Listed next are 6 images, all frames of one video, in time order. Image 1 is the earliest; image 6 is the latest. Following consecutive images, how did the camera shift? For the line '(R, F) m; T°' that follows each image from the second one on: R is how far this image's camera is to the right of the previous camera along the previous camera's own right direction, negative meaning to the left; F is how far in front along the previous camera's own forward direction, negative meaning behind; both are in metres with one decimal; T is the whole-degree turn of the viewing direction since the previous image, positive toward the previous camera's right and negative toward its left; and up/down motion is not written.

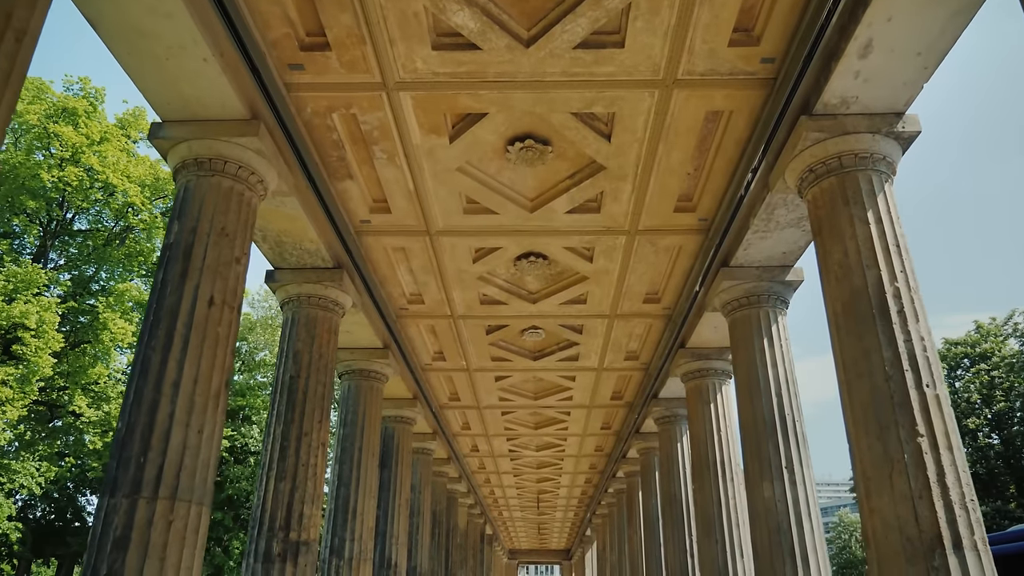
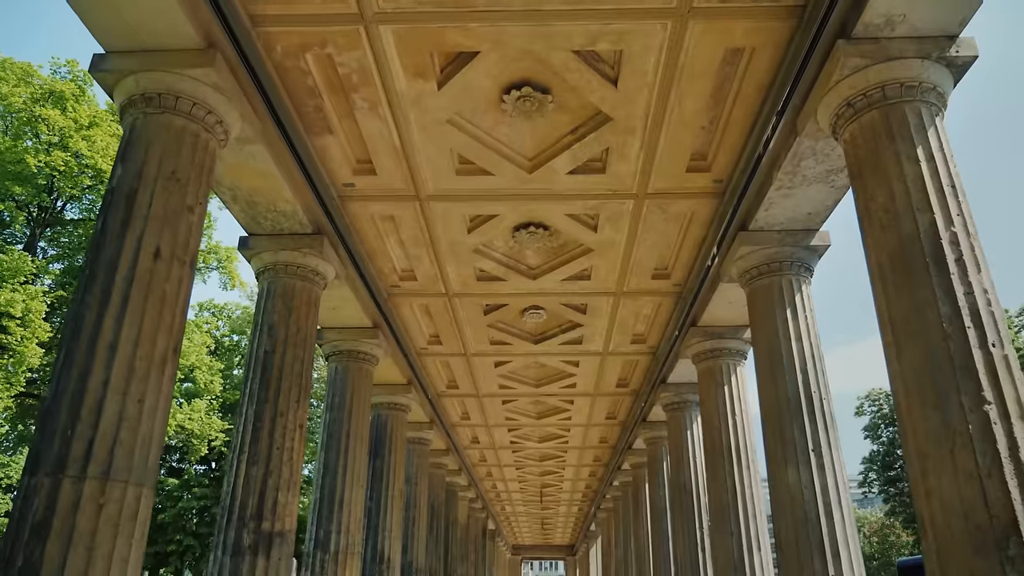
(+0.1, +1.0) m; 0°
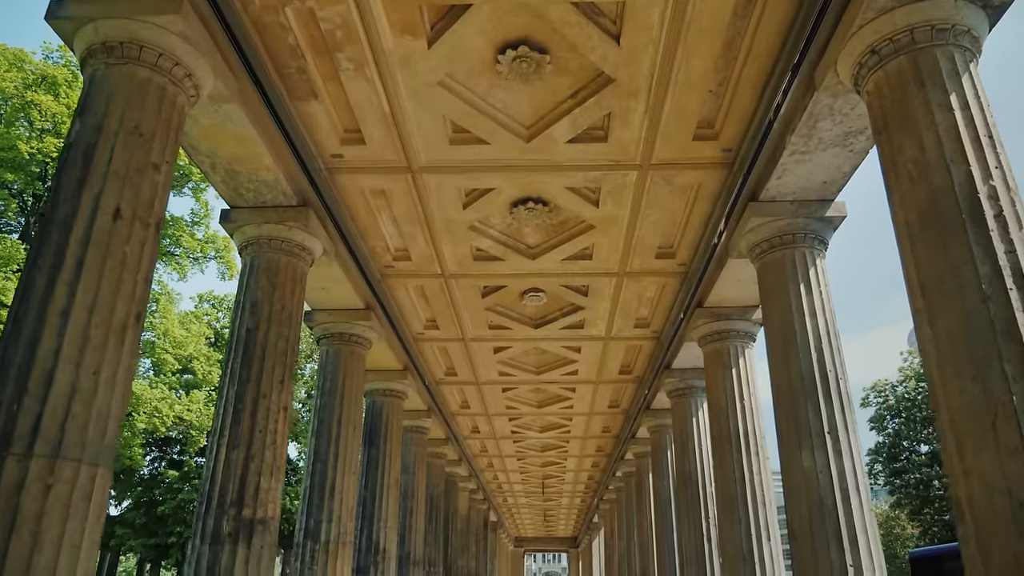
(+0.1, +0.6) m; 0°
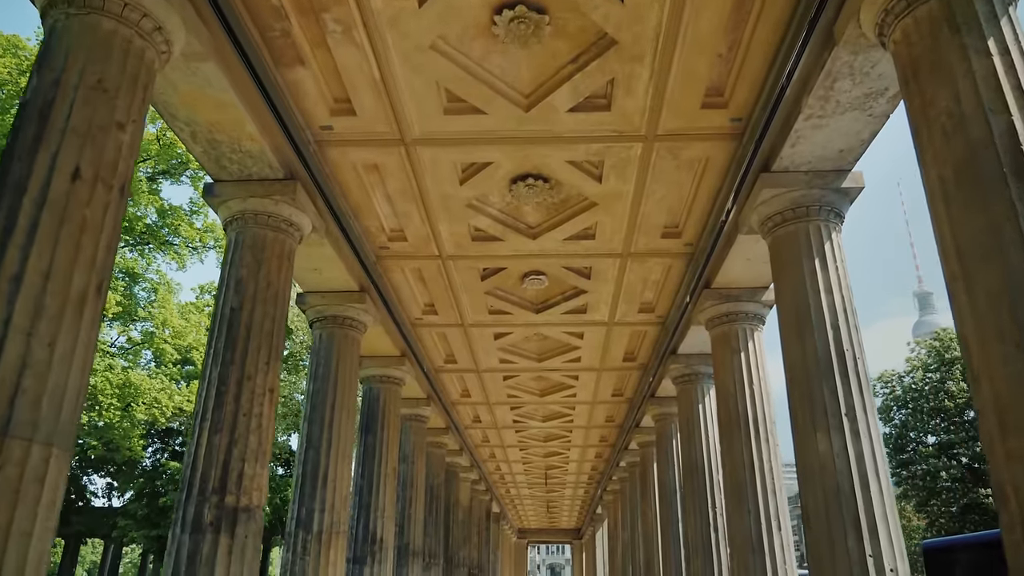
(+0.1, +0.5) m; 0°
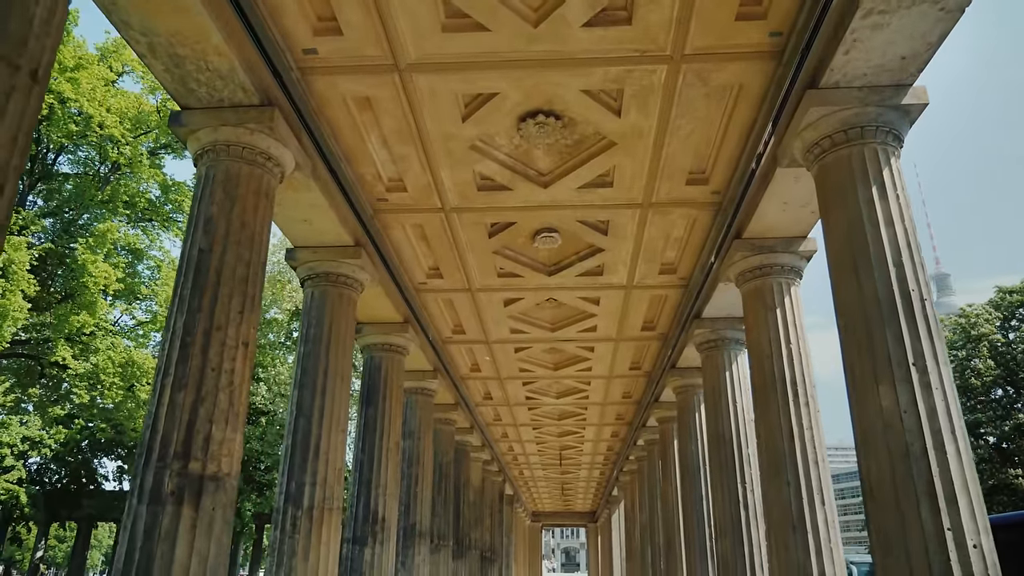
(0.0, +1.1) m; -1°
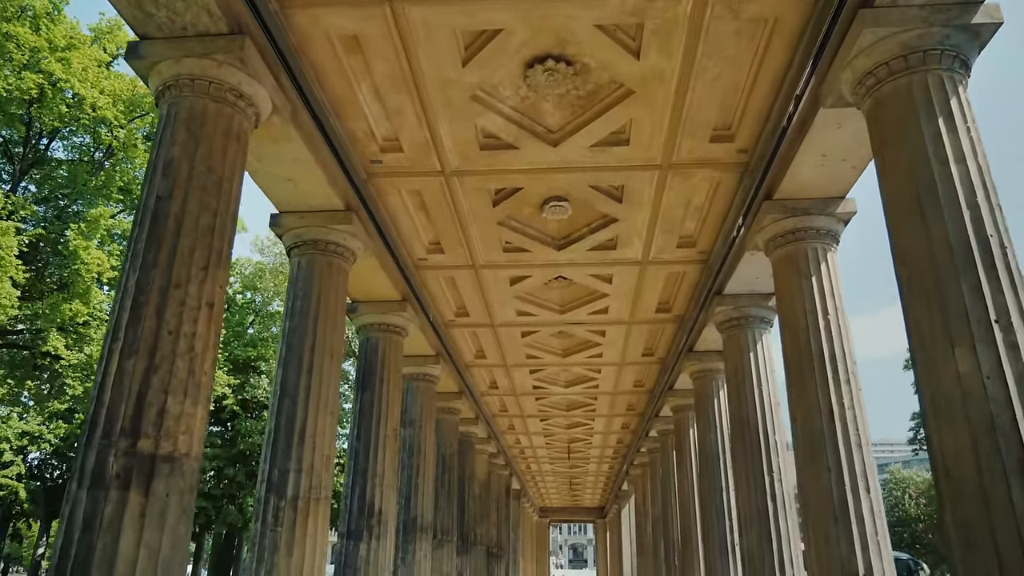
(0.0, +1.1) m; 0°
